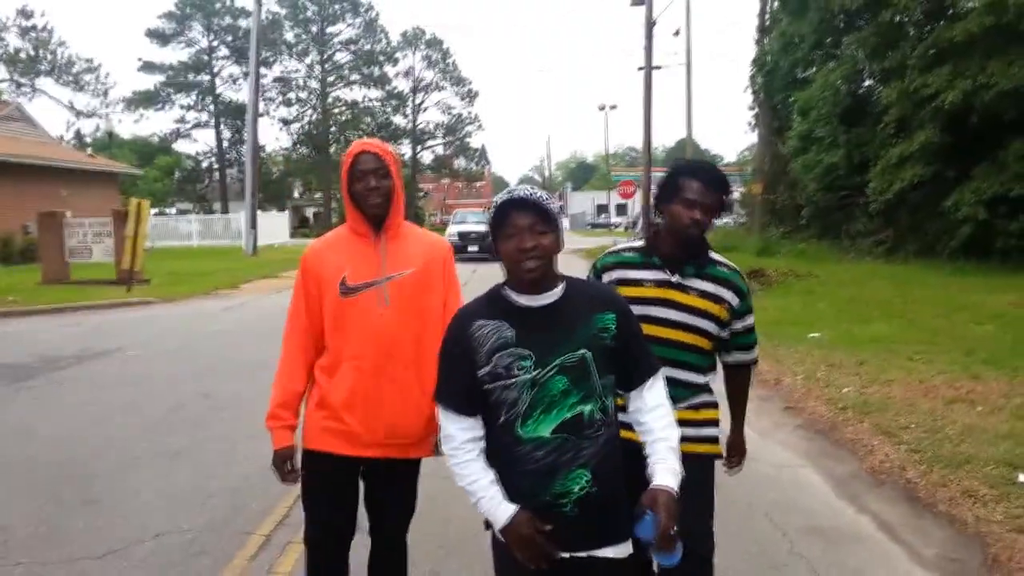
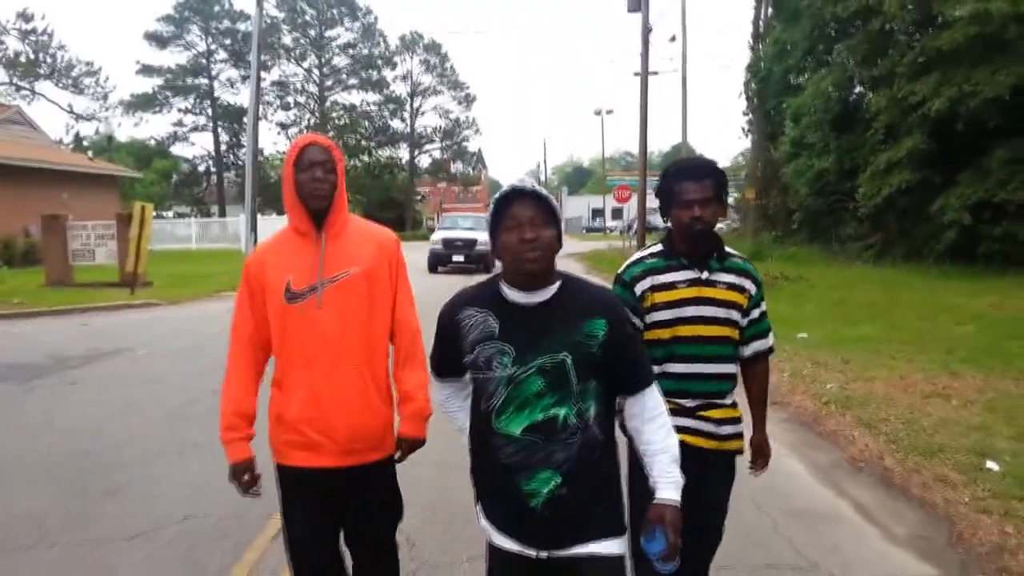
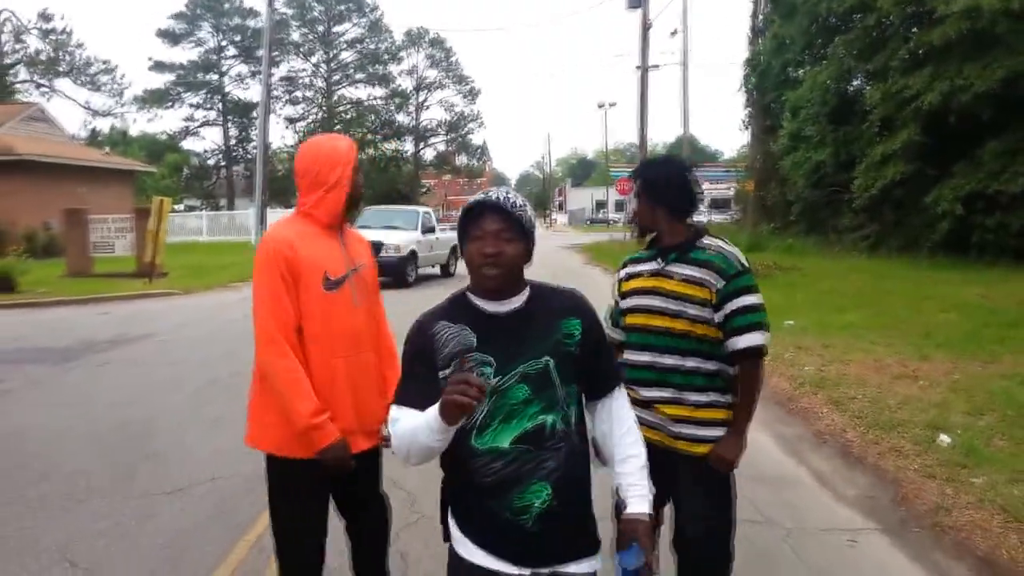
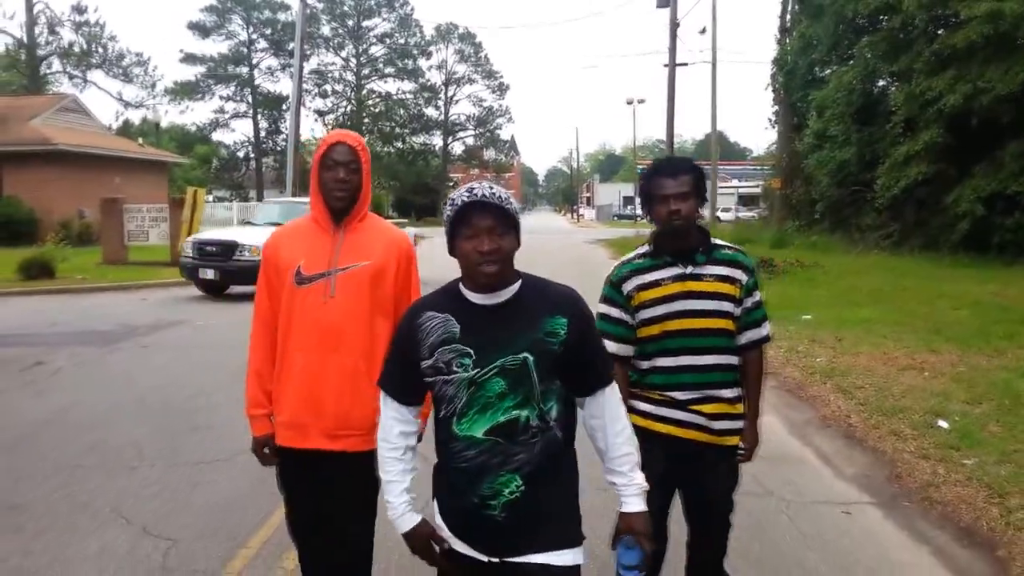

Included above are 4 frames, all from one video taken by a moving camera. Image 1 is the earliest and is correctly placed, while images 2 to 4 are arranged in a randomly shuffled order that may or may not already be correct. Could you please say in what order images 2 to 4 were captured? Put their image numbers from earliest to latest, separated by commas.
2, 3, 4
